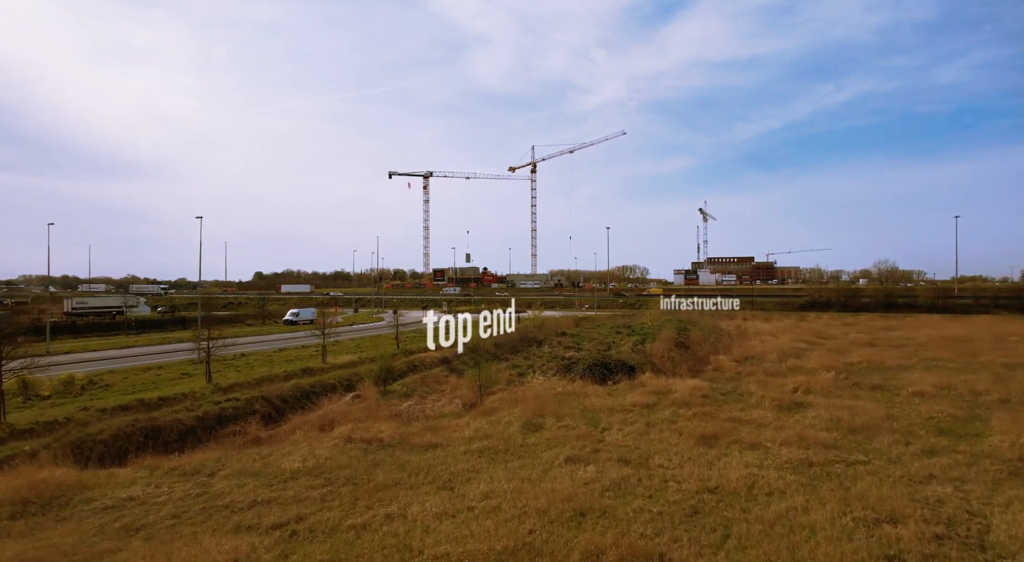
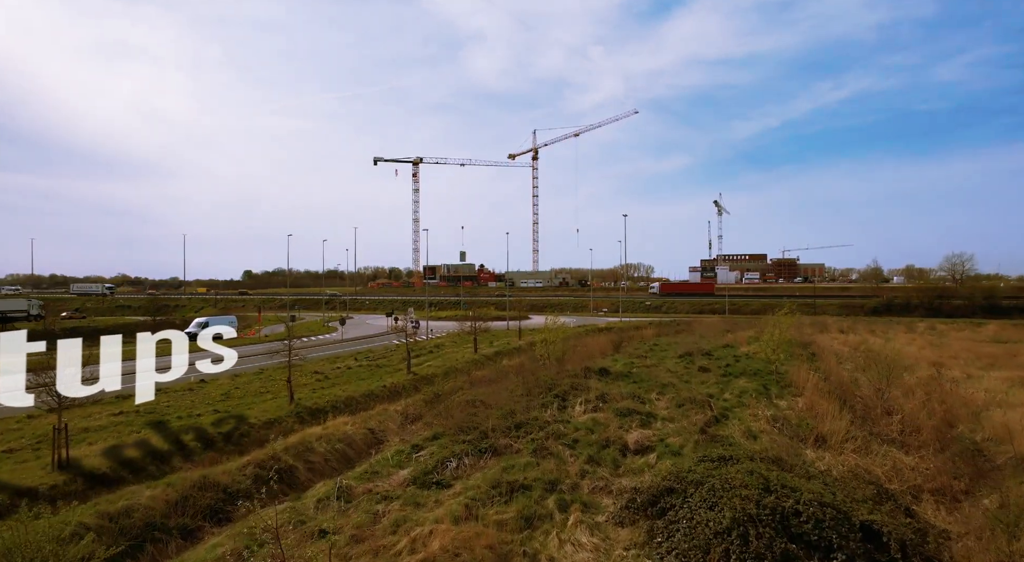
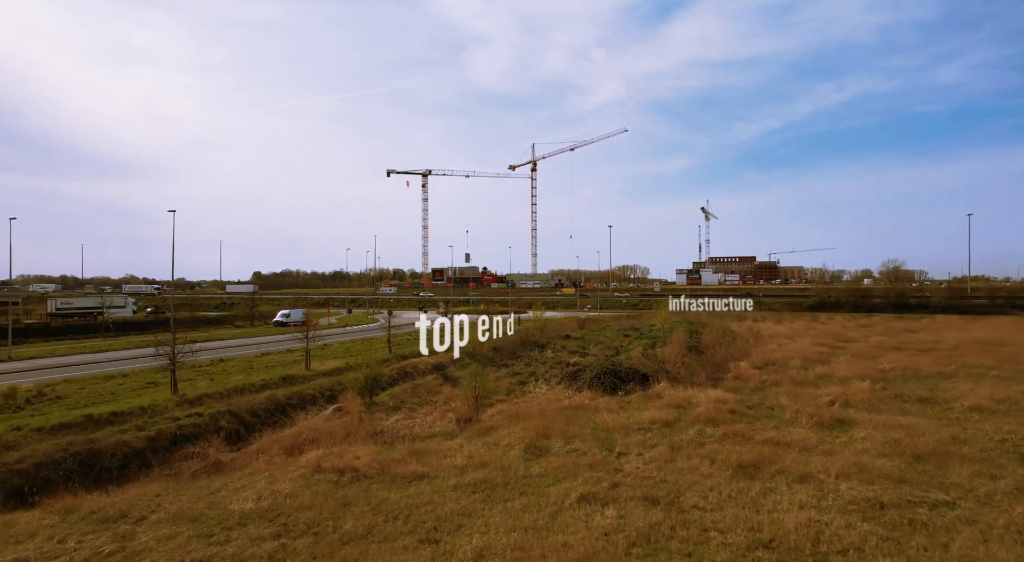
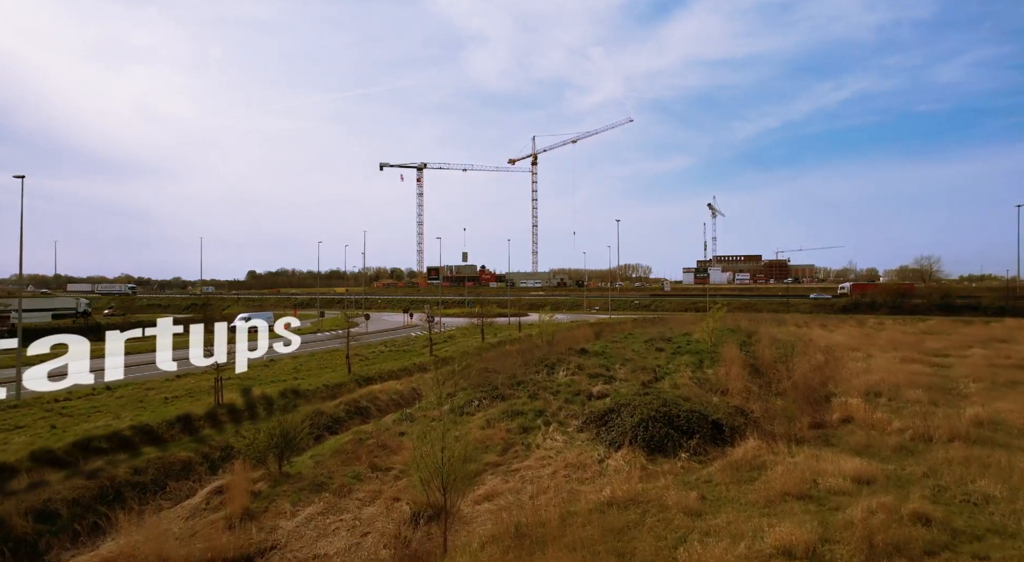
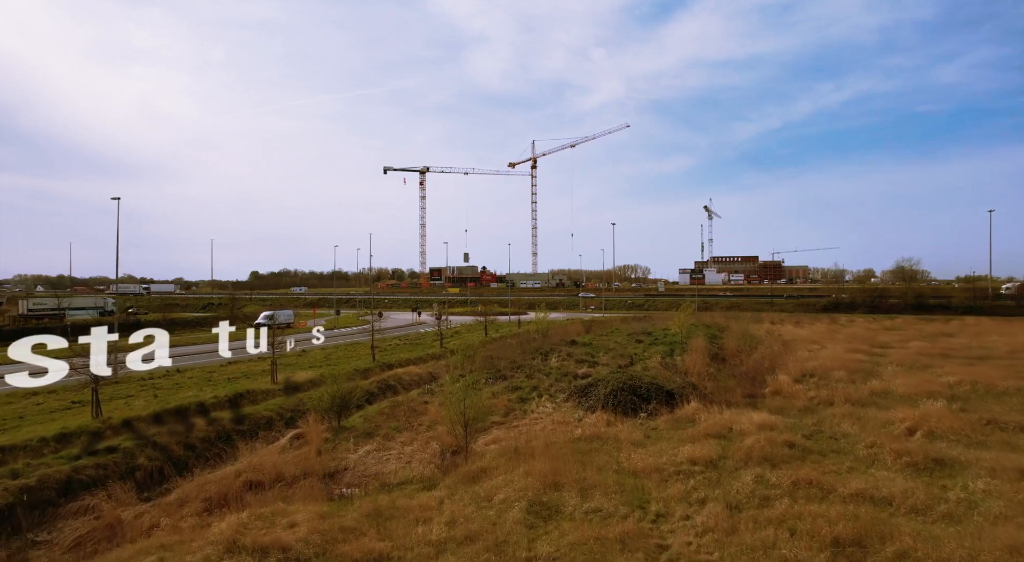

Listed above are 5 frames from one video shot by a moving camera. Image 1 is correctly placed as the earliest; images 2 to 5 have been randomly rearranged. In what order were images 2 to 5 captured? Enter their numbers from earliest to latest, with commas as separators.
3, 5, 4, 2
